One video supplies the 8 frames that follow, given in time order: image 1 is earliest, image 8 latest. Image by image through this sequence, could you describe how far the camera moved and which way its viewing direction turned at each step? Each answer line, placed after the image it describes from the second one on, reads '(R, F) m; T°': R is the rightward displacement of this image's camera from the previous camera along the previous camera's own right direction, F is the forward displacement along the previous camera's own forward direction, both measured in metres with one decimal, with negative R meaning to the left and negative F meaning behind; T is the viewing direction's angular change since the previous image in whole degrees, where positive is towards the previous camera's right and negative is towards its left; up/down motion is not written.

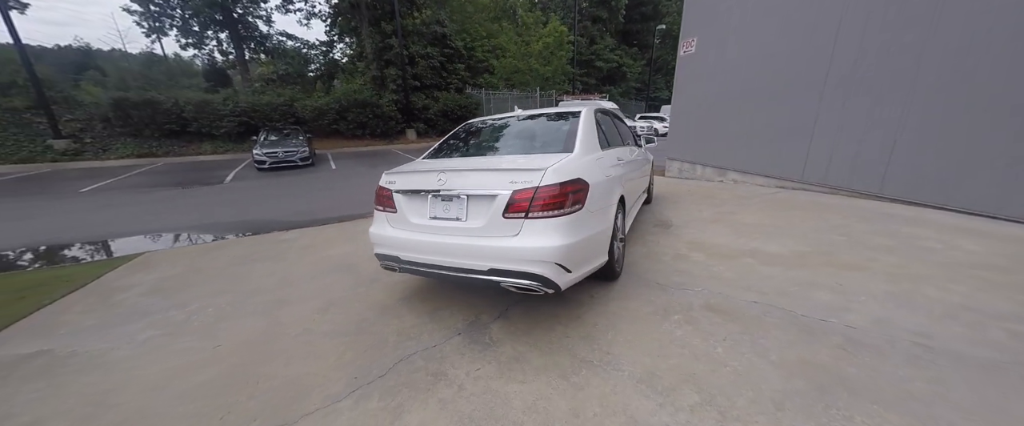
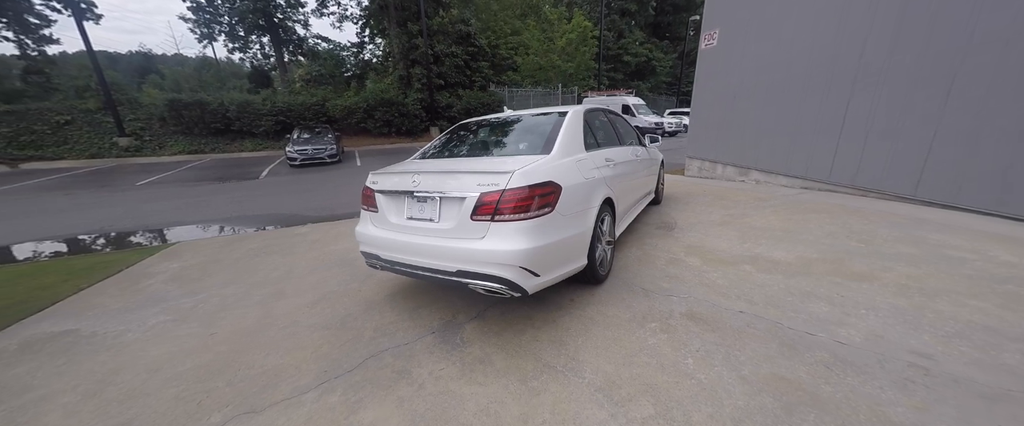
(+0.4, 0.0) m; -5°
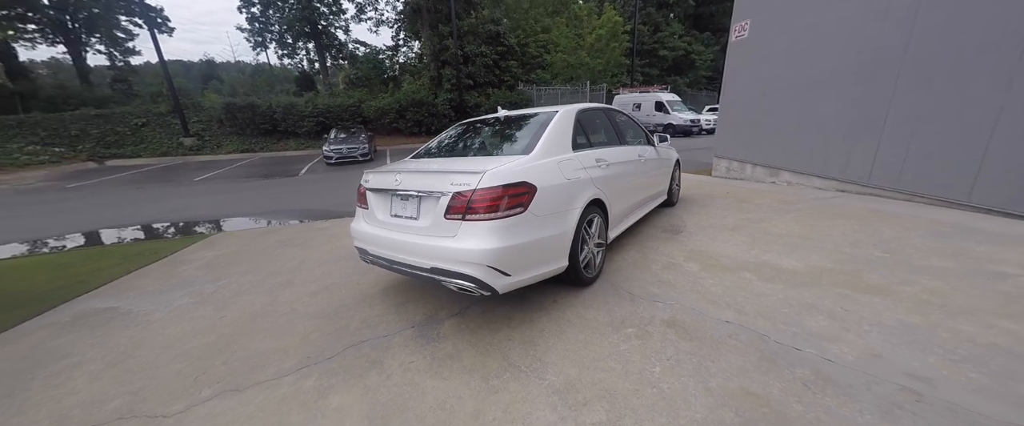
(+0.4, 0.0) m; -6°
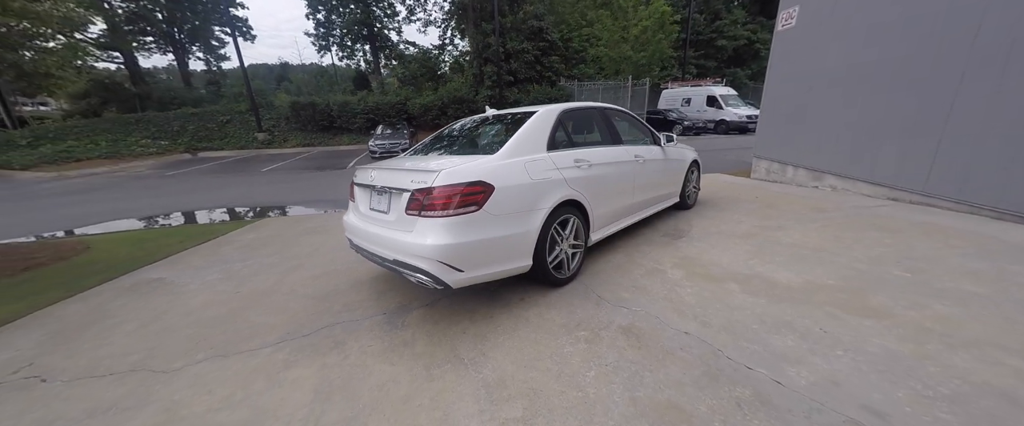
(+0.6, 0.0) m; -8°
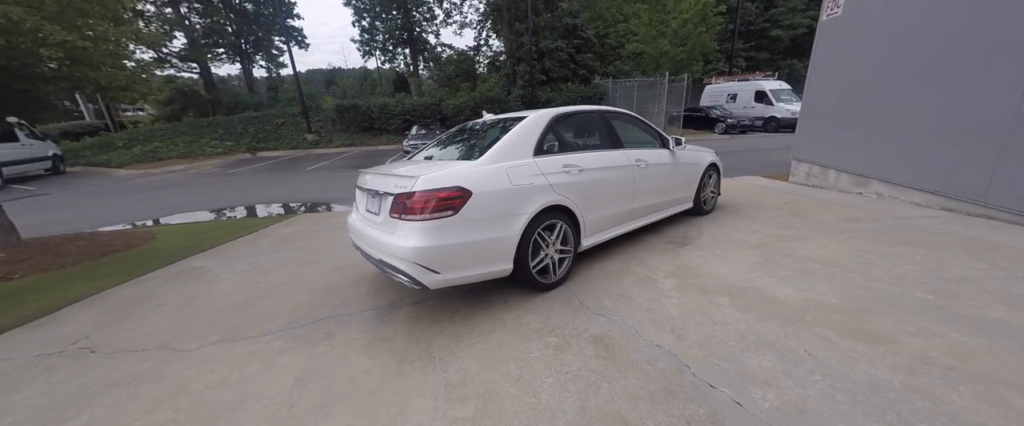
(+0.4, 0.0) m; -7°
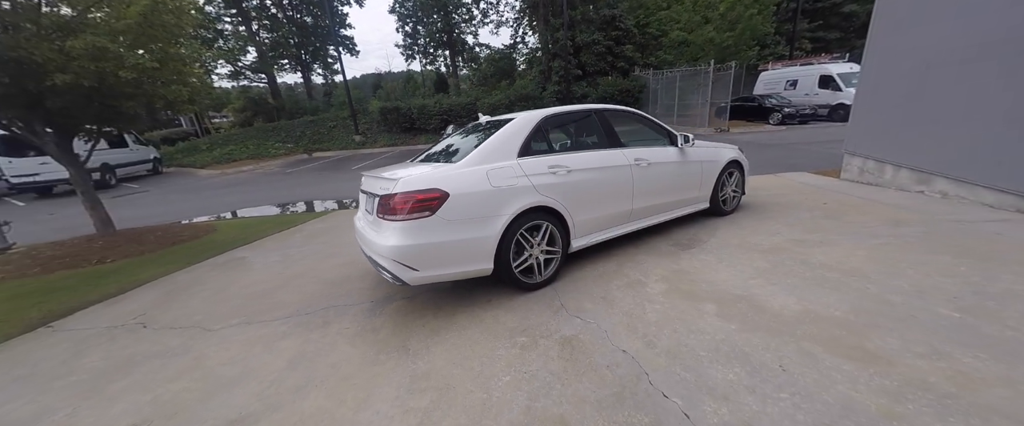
(+0.5, 0.0) m; -8°
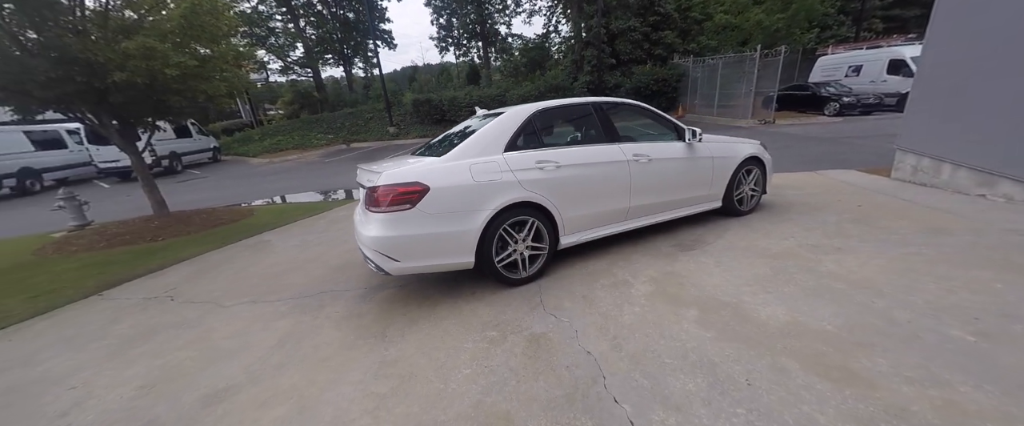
(+0.4, 0.0) m; -6°
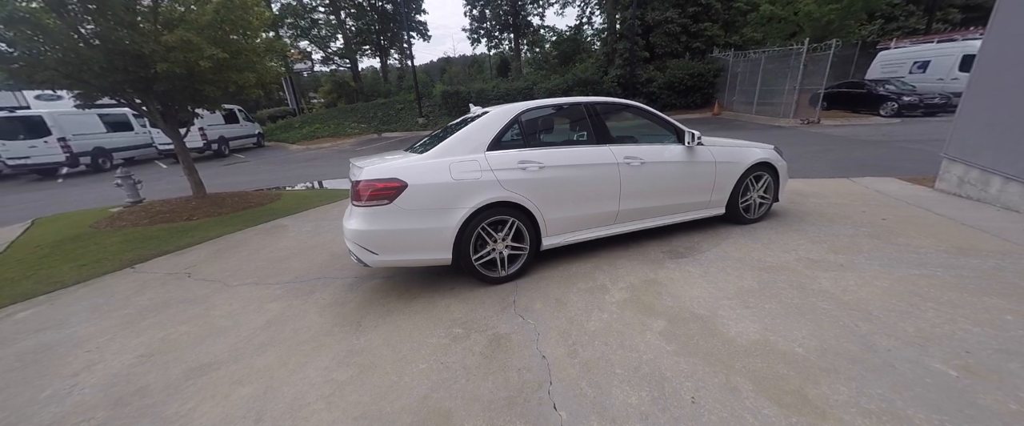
(+0.4, 0.0) m; -5°
